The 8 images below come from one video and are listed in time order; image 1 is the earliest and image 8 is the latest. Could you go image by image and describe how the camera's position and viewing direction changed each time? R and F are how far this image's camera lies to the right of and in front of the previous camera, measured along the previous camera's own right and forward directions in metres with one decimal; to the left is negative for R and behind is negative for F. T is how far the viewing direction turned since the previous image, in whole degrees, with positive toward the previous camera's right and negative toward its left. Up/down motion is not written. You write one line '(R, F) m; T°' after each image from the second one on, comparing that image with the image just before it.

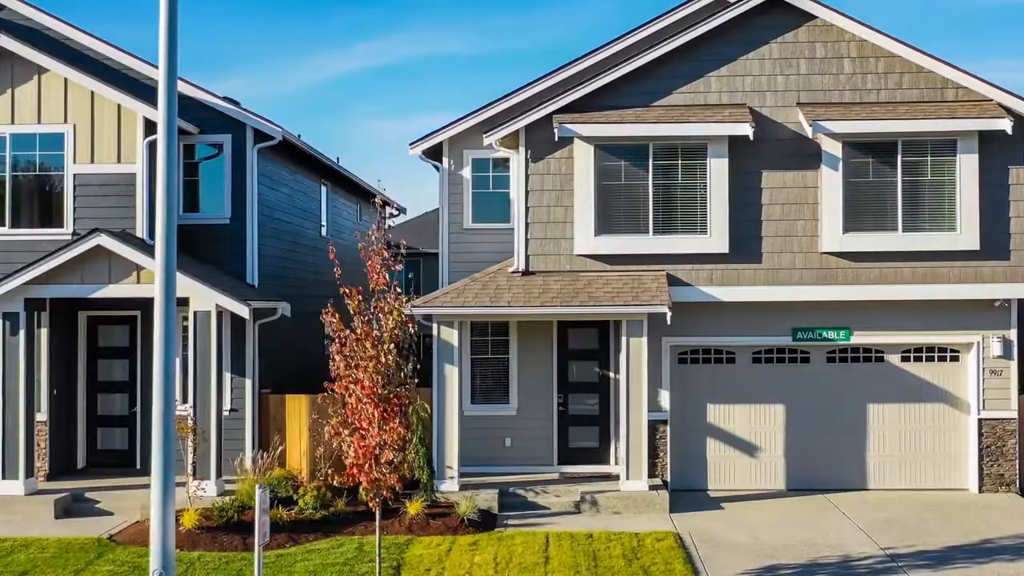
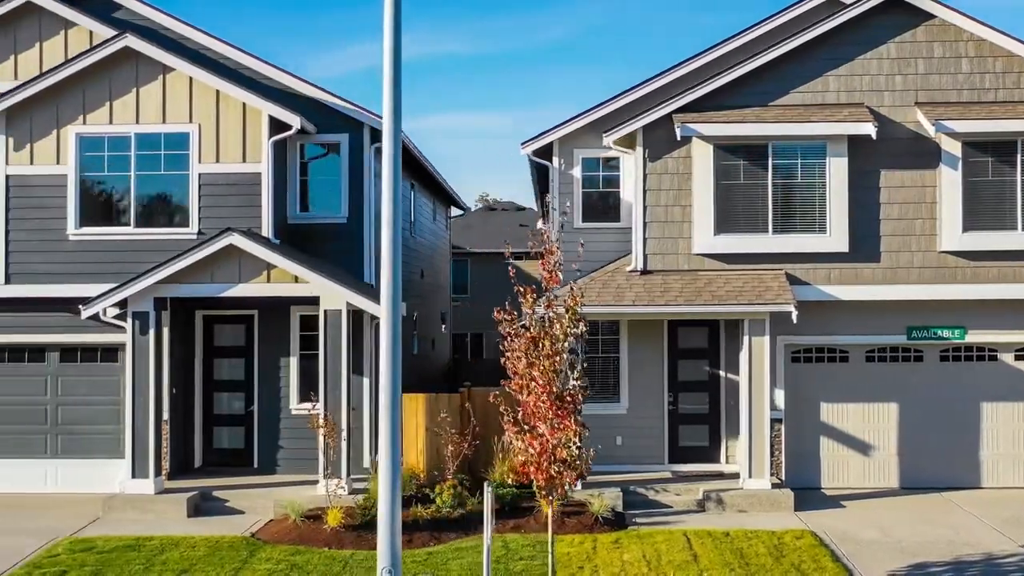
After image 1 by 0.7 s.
(-1.5, 0.0) m; 0°
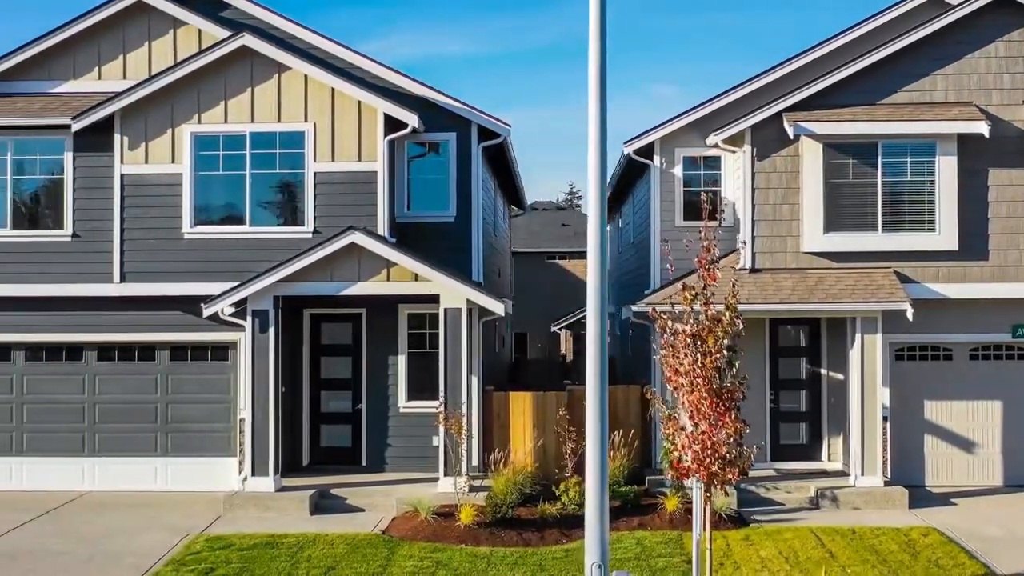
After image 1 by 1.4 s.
(-1.4, 0.0) m; 0°
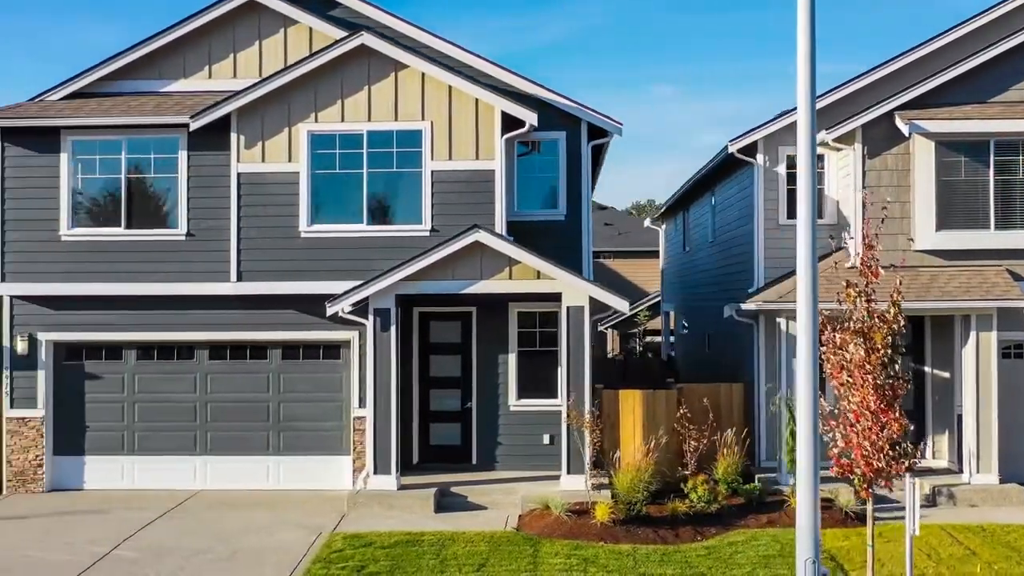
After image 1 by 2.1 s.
(-1.5, 0.0) m; 0°
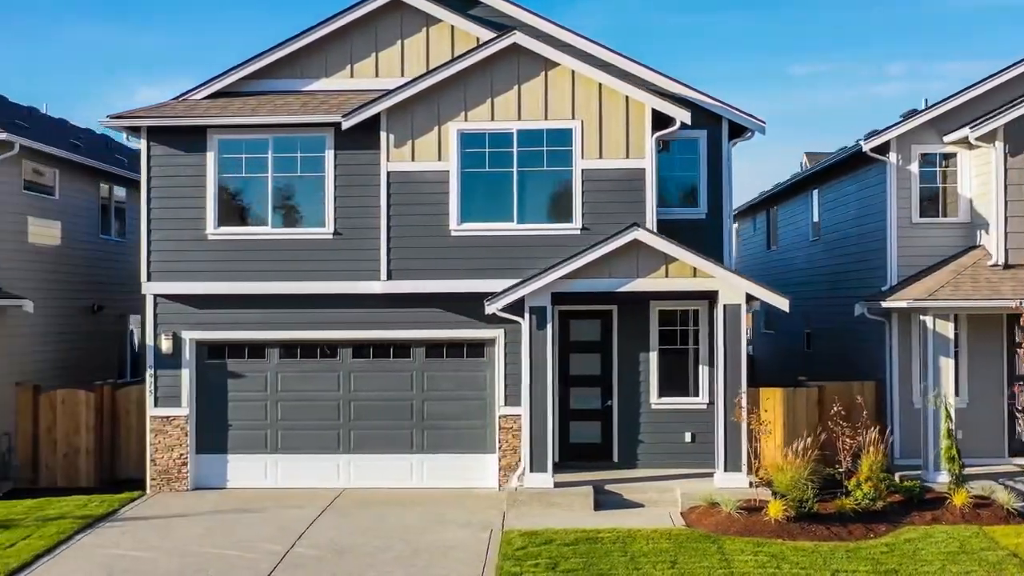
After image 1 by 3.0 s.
(-1.9, 0.0) m; 0°
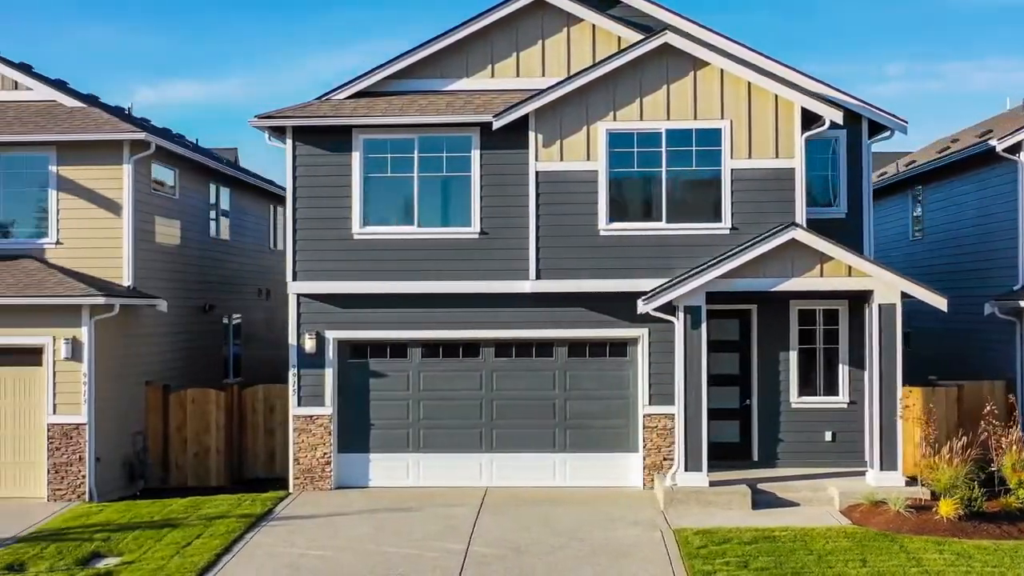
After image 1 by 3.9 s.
(-1.9, 0.0) m; 0°
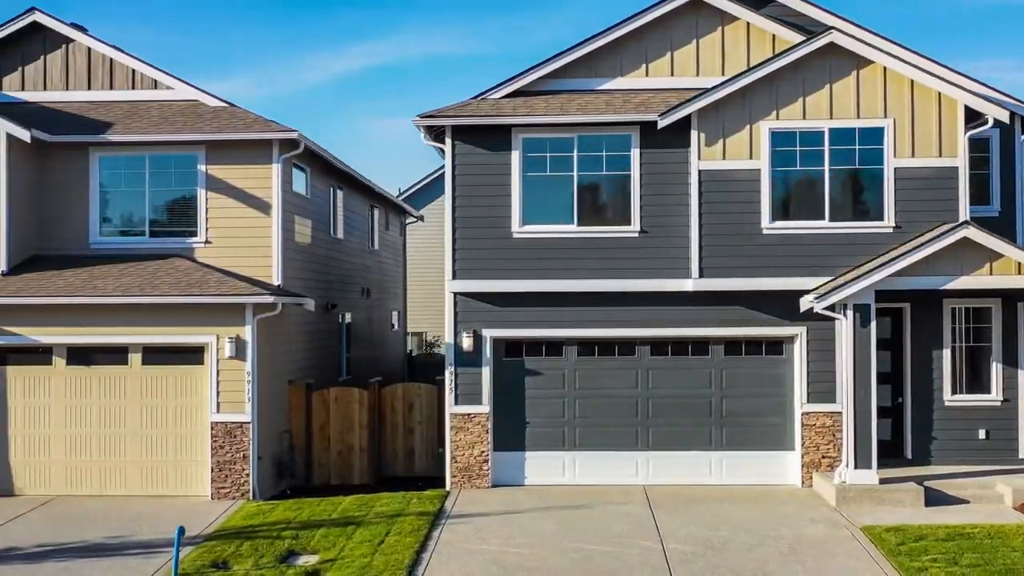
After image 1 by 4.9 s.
(-2.0, 0.0) m; 0°
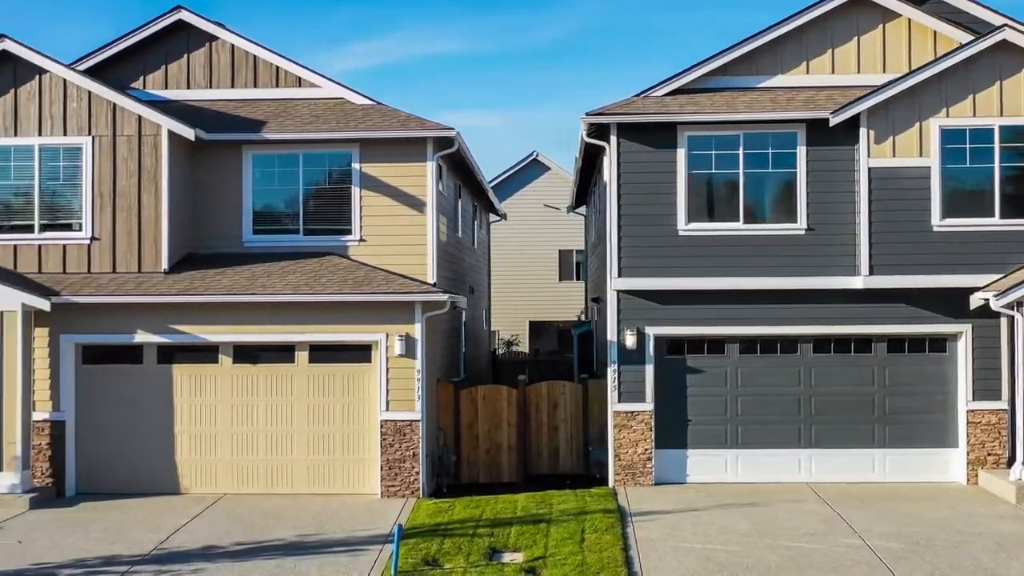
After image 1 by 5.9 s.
(-2.2, 0.0) m; 0°
